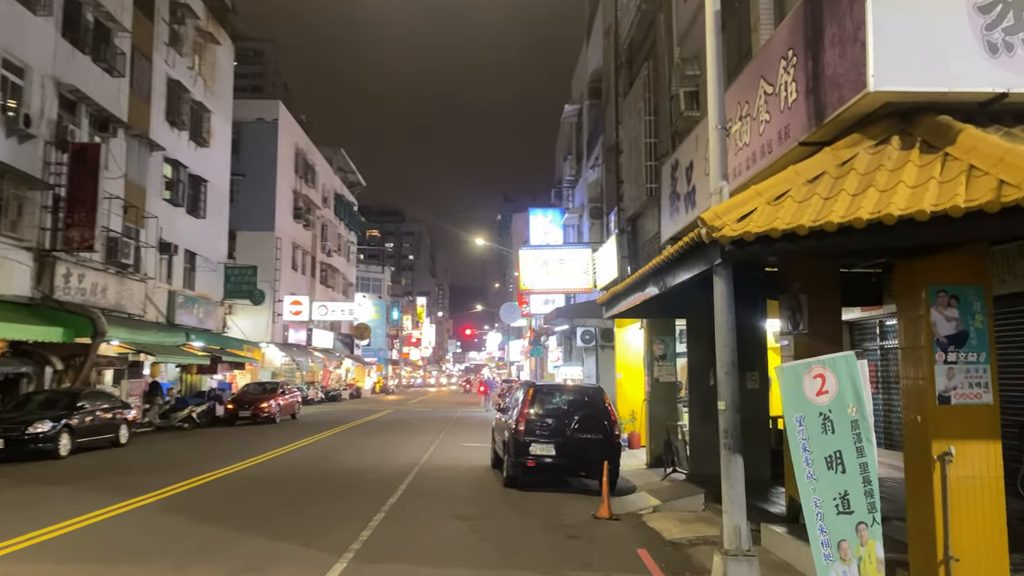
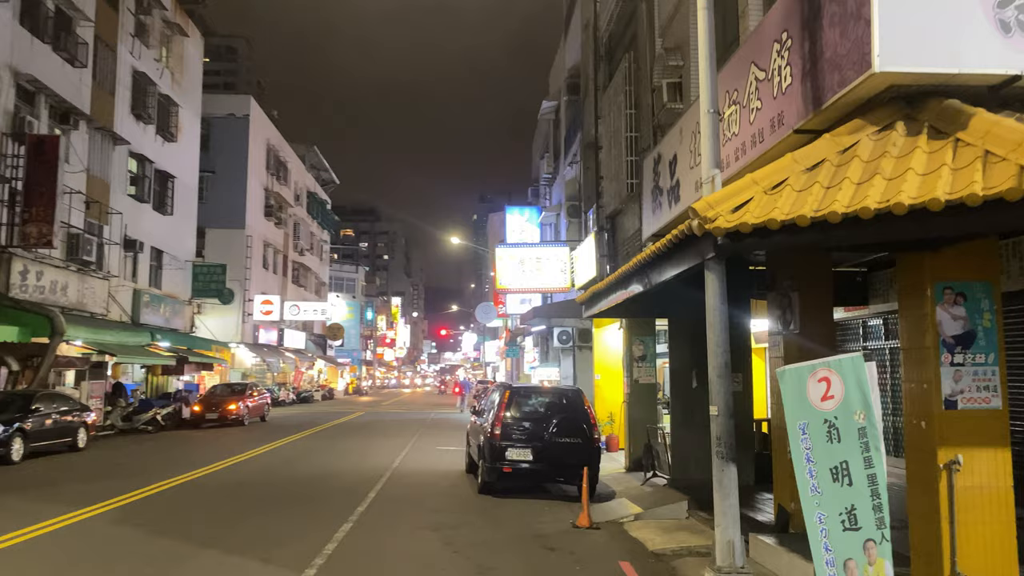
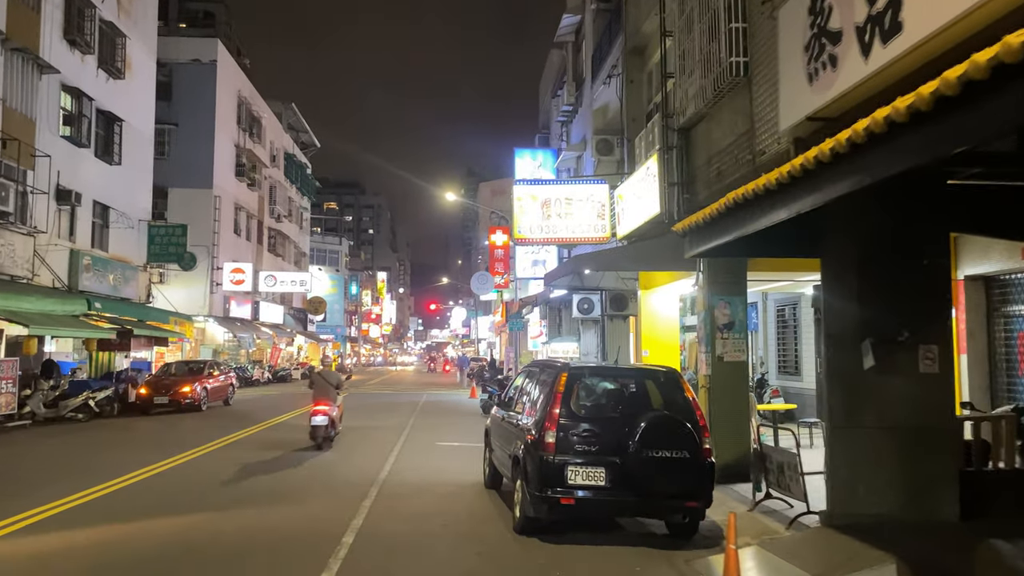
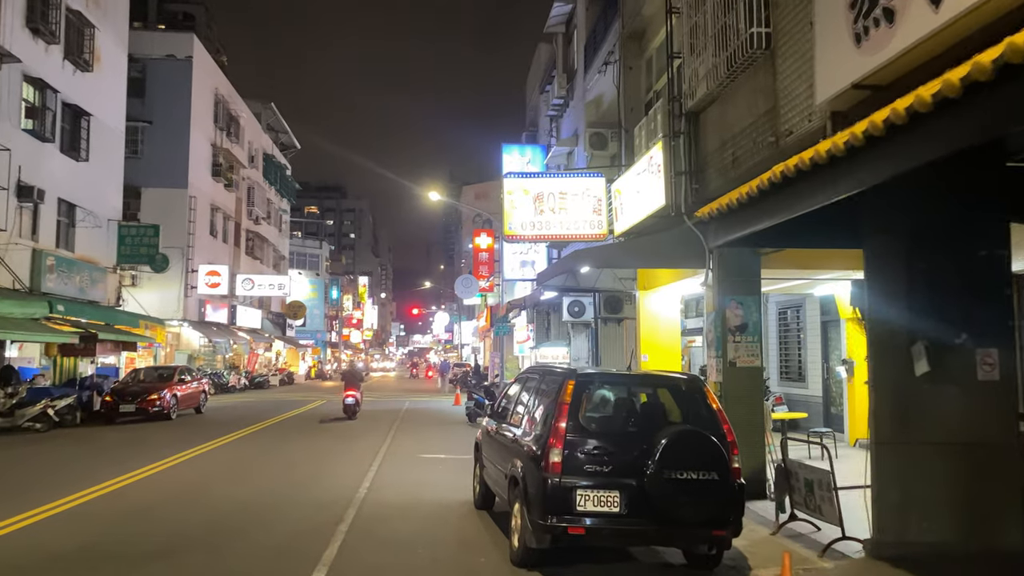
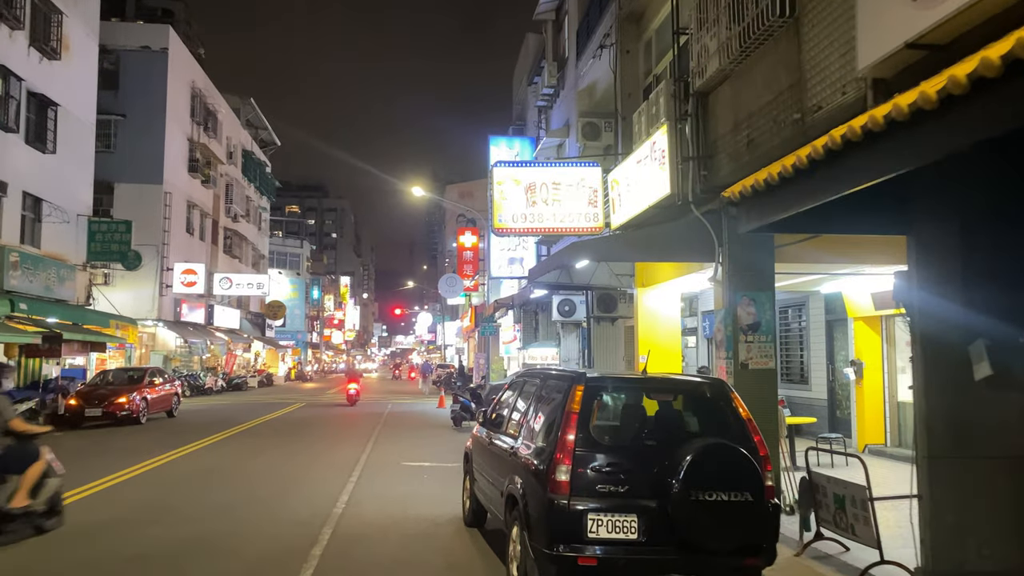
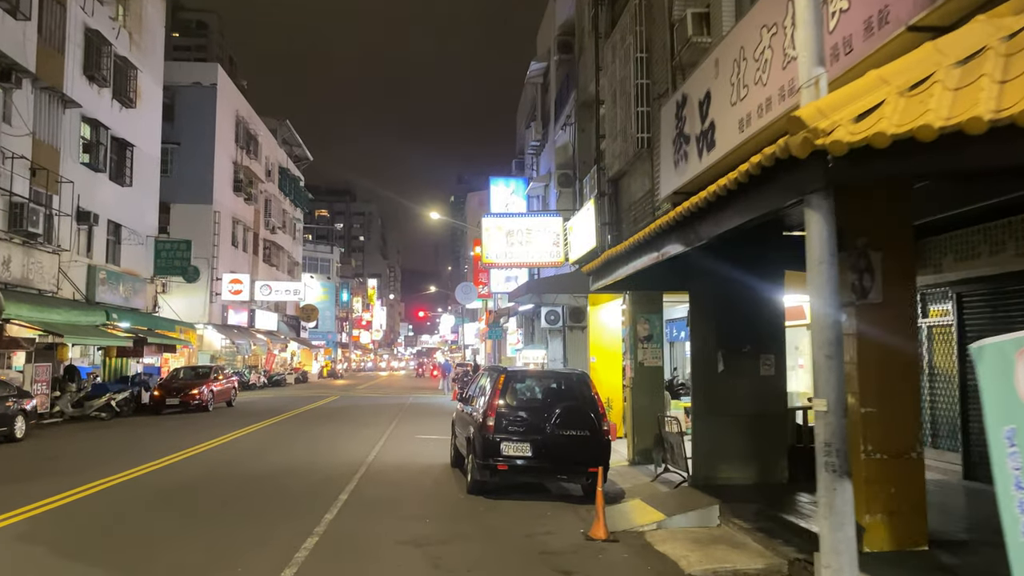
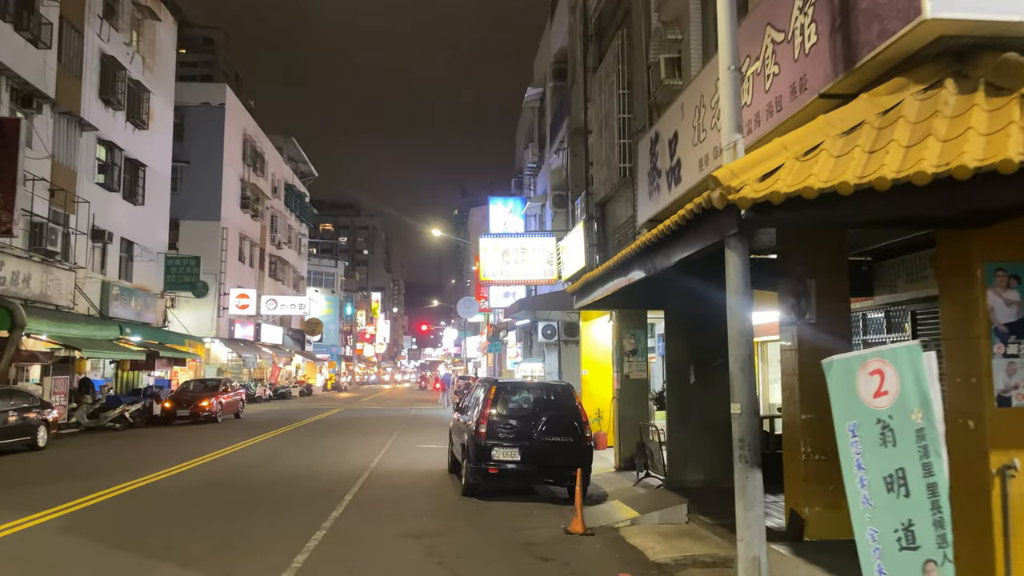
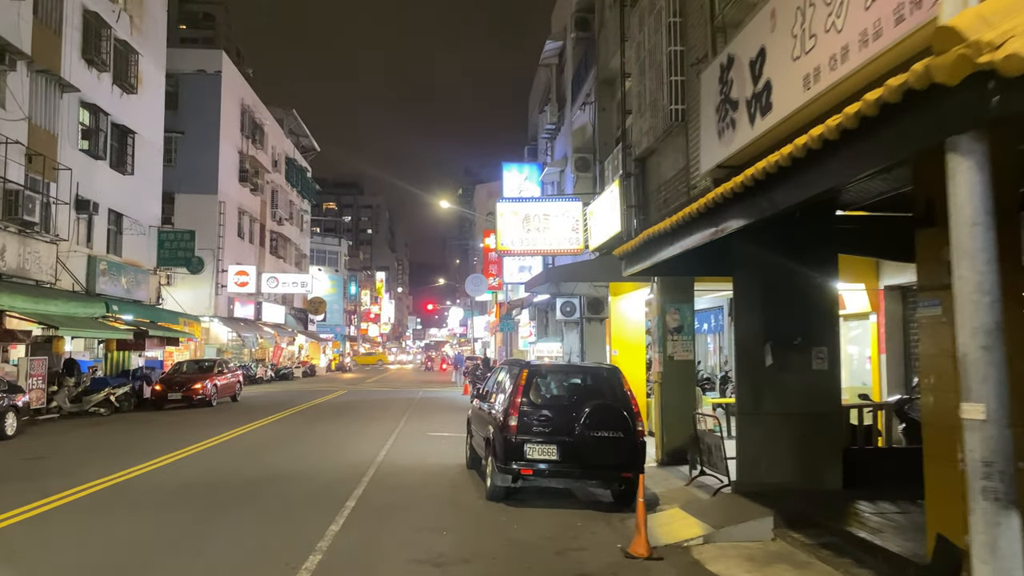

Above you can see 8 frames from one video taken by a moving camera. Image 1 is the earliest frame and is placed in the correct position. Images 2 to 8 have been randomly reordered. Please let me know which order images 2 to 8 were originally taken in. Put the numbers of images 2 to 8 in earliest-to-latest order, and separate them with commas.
2, 7, 6, 8, 3, 4, 5
